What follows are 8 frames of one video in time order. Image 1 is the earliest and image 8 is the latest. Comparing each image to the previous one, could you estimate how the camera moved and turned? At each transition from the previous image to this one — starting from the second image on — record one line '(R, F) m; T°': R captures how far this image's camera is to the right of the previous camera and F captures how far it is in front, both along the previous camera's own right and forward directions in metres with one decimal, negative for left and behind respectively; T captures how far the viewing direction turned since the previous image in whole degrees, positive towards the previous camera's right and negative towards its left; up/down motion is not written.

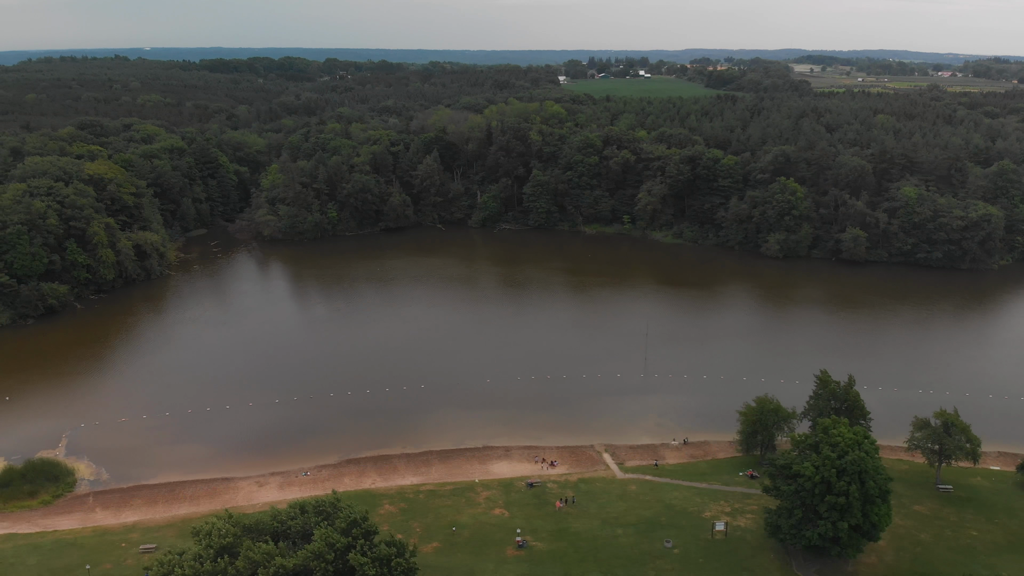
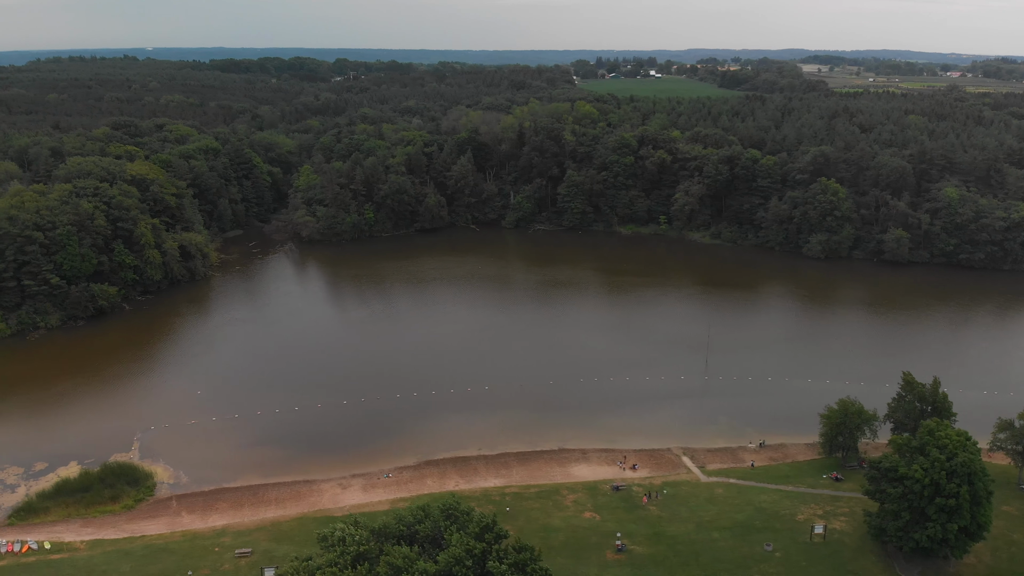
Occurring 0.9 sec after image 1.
(-3.8, +0.3) m; 0°
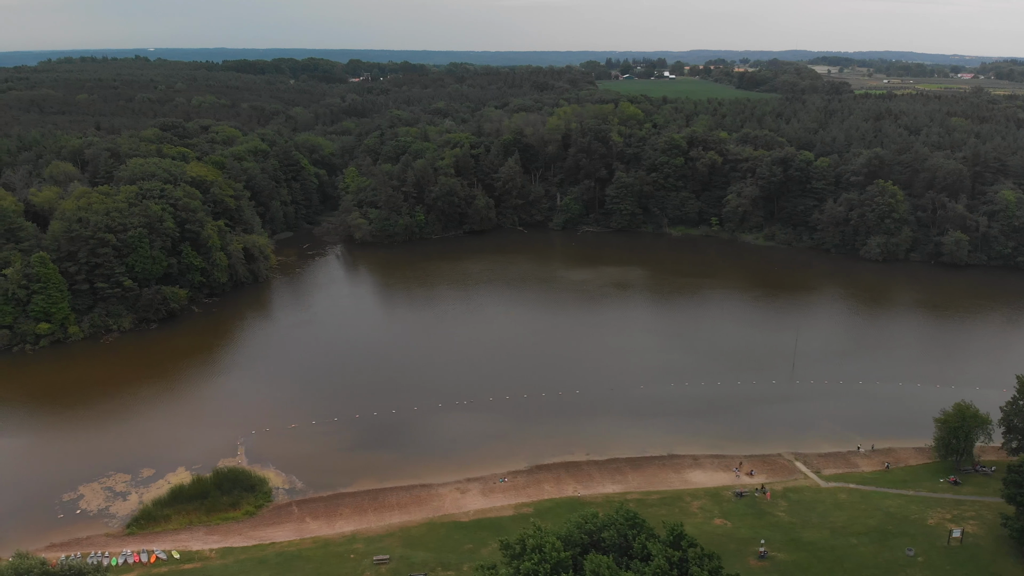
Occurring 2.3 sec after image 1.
(-5.4, +0.3) m; 0°
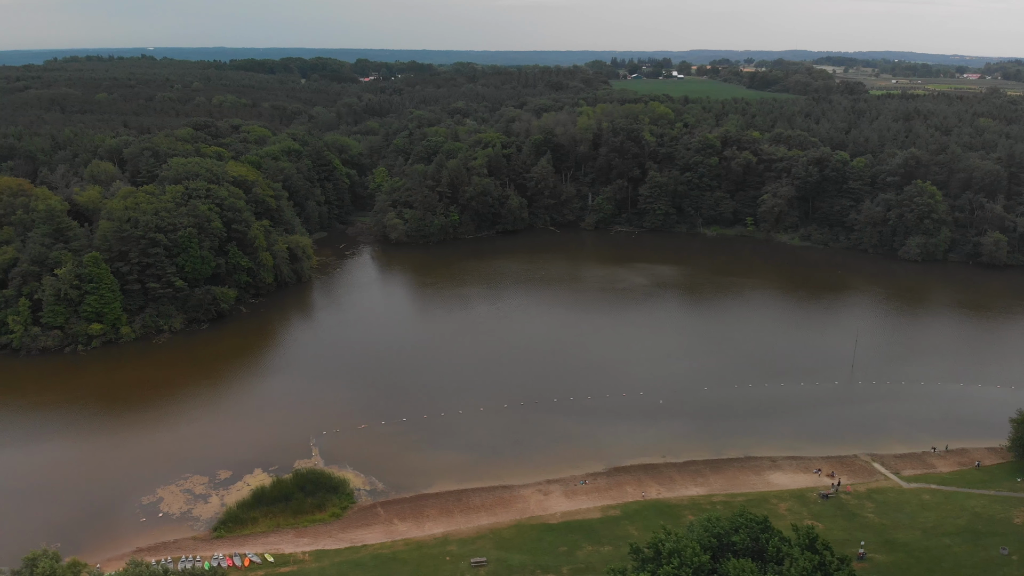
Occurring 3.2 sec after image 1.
(-3.8, +0.2) m; 0°
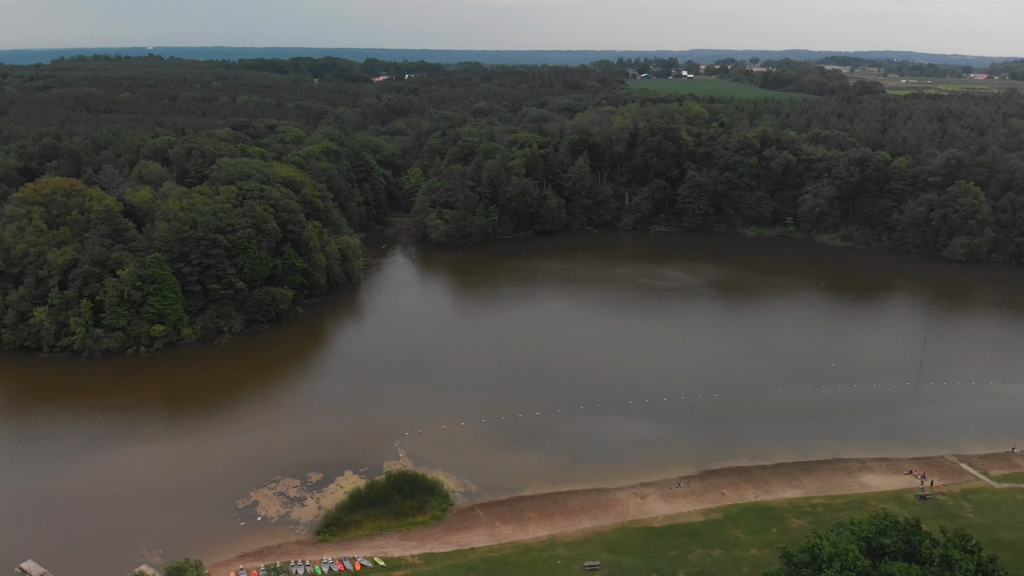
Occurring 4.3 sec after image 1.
(-4.4, +0.2) m; 0°
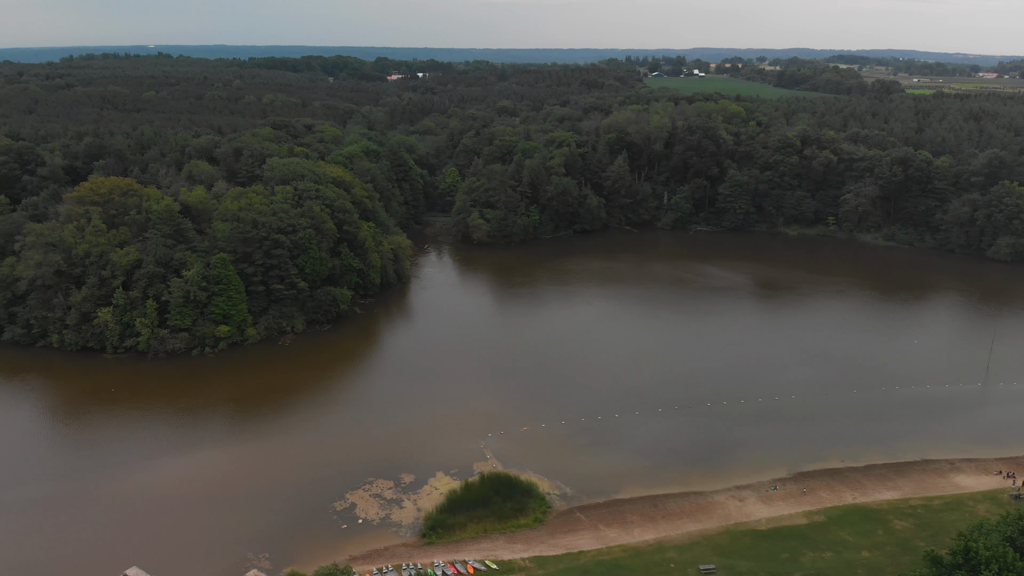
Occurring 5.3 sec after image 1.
(-4.3, +0.1) m; 0°
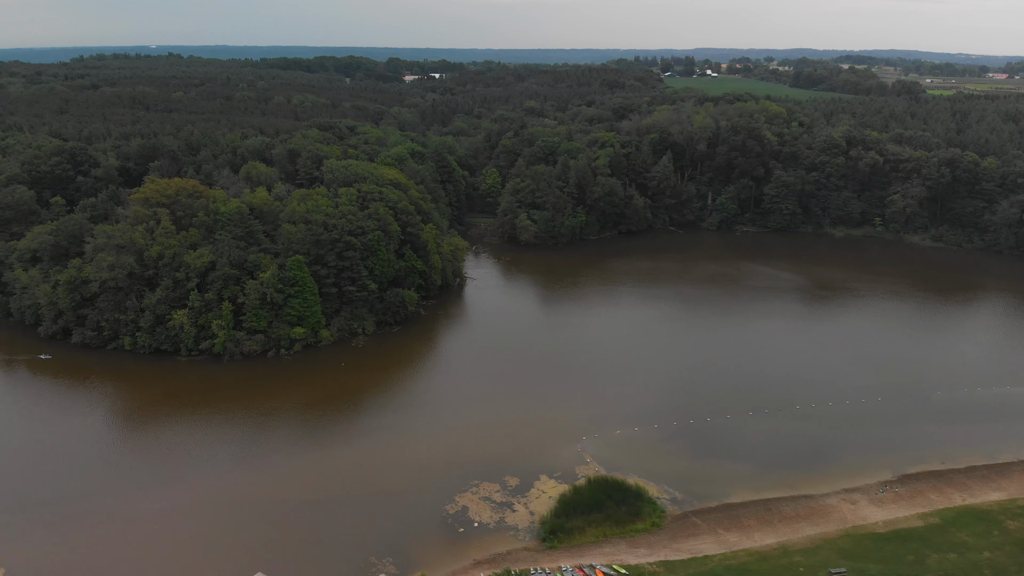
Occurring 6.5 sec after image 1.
(-4.9, +0.1) m; 0°
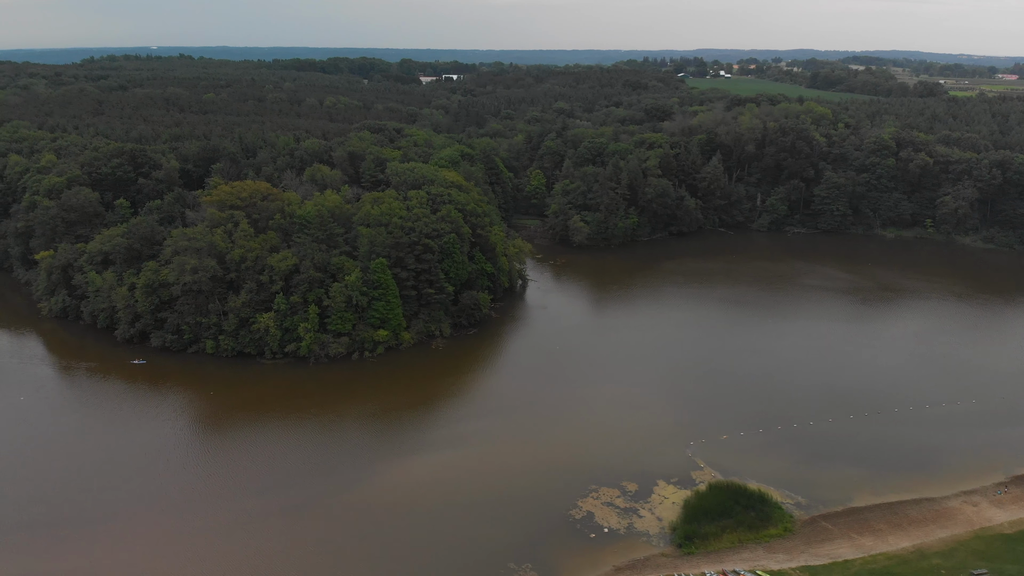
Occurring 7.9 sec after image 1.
(-5.5, 0.0) m; 0°
